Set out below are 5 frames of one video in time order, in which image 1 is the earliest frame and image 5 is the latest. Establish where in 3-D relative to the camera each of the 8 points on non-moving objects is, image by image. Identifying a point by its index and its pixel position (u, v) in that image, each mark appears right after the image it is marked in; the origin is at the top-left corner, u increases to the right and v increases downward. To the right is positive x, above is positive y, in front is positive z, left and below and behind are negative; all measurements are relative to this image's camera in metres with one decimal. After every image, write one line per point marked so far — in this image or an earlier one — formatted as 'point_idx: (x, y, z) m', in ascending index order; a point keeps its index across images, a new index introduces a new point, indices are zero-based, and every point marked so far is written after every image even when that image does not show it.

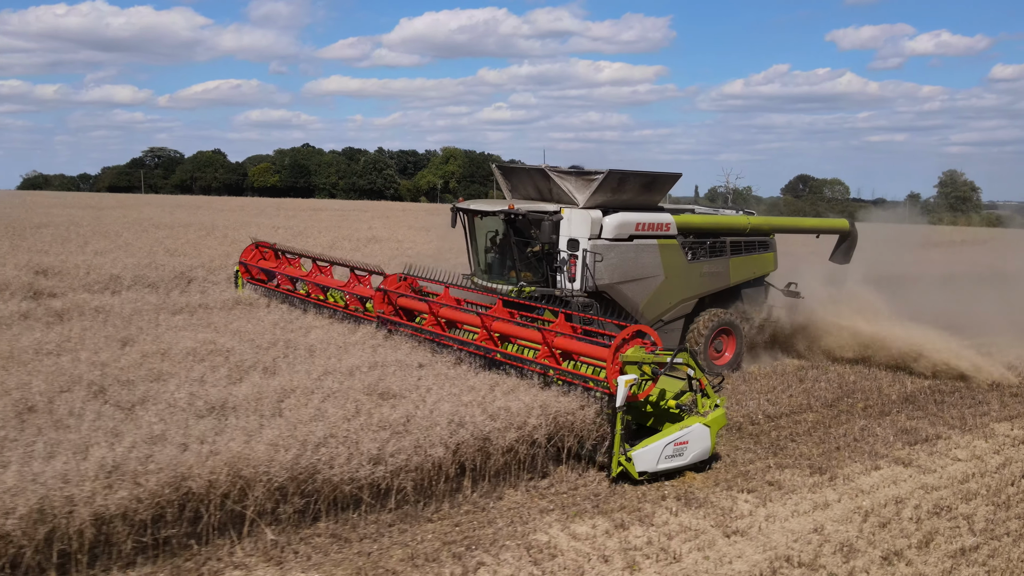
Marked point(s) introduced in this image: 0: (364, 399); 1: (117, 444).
0: (-0.9, -0.6, +5.6) m
1: (-1.9, -0.7, +4.6) m
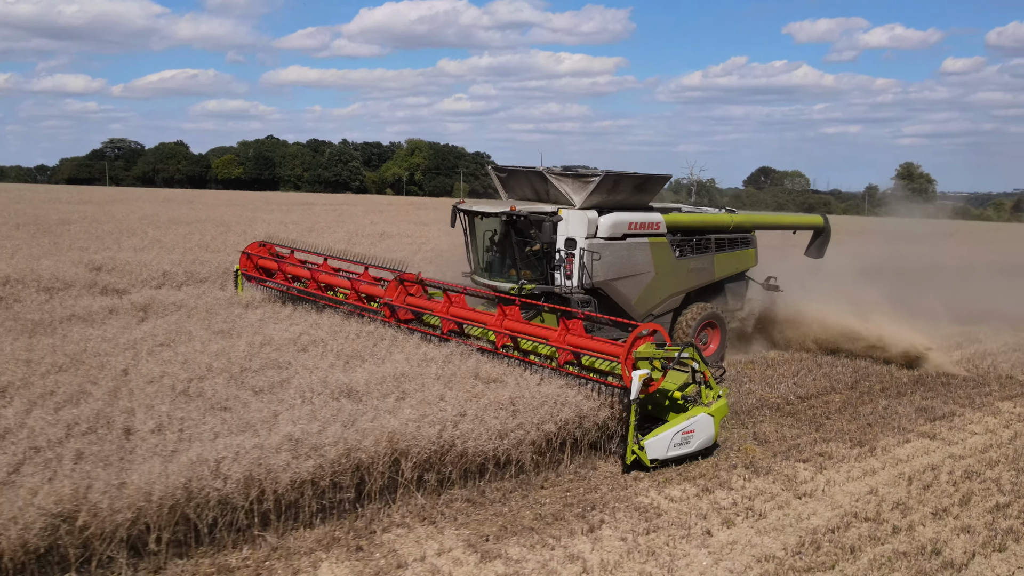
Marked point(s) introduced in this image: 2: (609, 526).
0: (-0.3, -0.6, +6.4) m
1: (-1.2, -0.7, +5.3) m
2: (+0.5, -1.3, +5.3) m
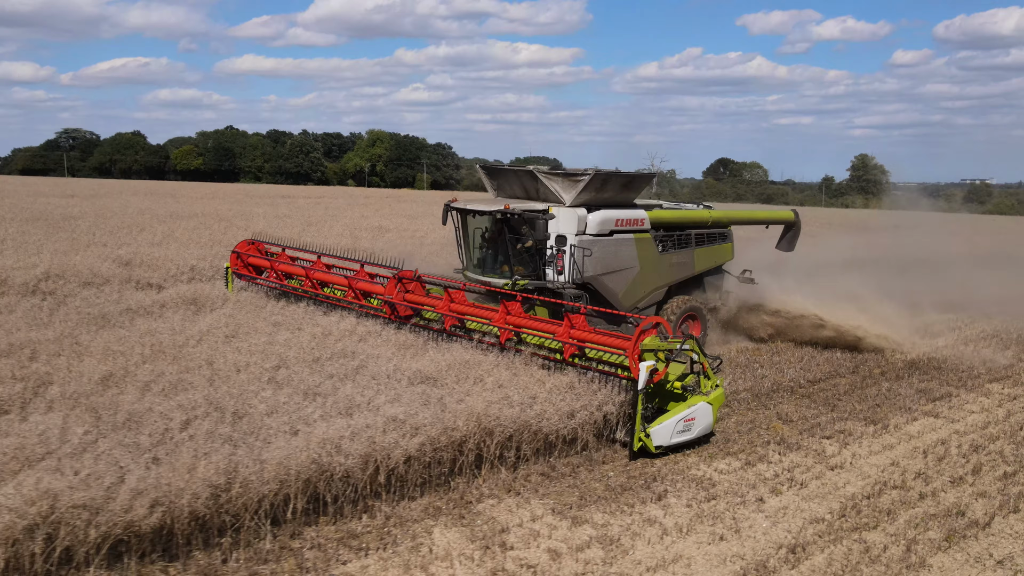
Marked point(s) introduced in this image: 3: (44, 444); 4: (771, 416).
0: (+0.1, -0.6, +7.0) m
1: (-0.8, -0.7, +5.8) m
2: (+1.0, -1.2, +5.9) m
3: (-2.3, -0.8, +4.9) m
4: (+2.1, -1.0, +7.9) m
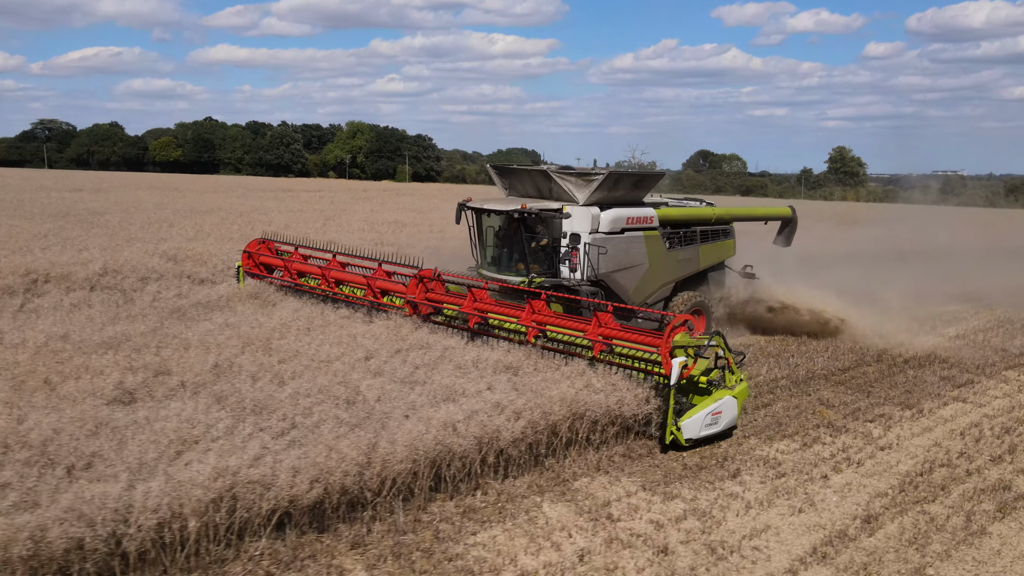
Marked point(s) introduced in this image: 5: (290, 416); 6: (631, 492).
0: (+0.7, -0.5, +7.5) m
1: (-0.2, -0.7, +6.3) m
2: (+1.5, -1.2, +6.4) m
3: (-1.7, -0.8, +5.4) m
4: (+2.6, -1.0, +8.5) m
5: (-1.3, -0.7, +5.7) m
6: (+0.7, -1.2, +5.9) m
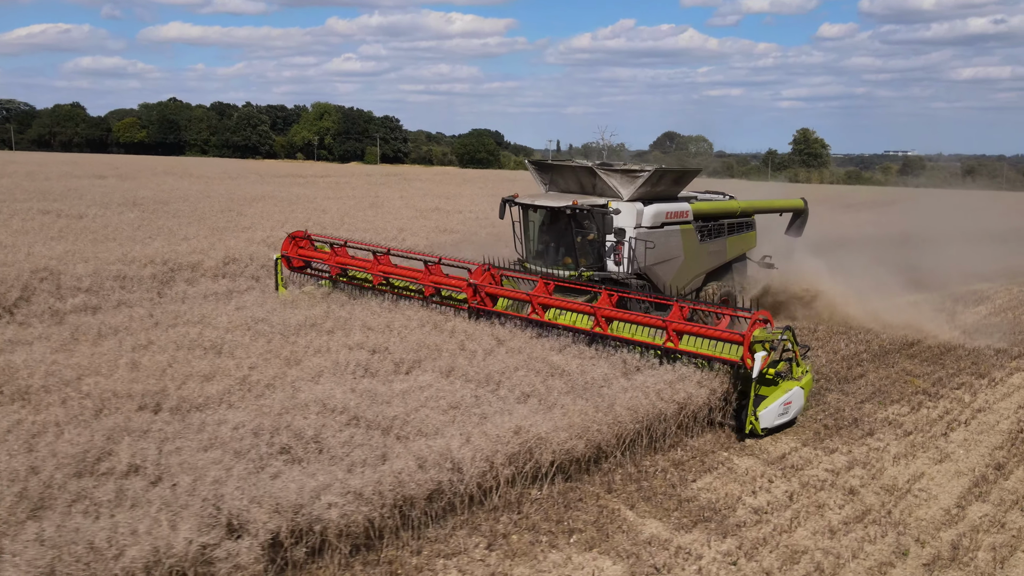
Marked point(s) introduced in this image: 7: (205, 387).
0: (+1.9, -0.4, +8.5) m
1: (+1.1, -0.6, +7.4) m
2: (+2.8, -1.1, +7.5) m
3: (-0.4, -0.7, +6.3) m
4: (+3.8, -0.8, +9.6) m
5: (0.0, -0.7, +6.7) m
6: (+2.0, -1.1, +7.0) m
7: (-1.9, -0.6, +6.1) m
